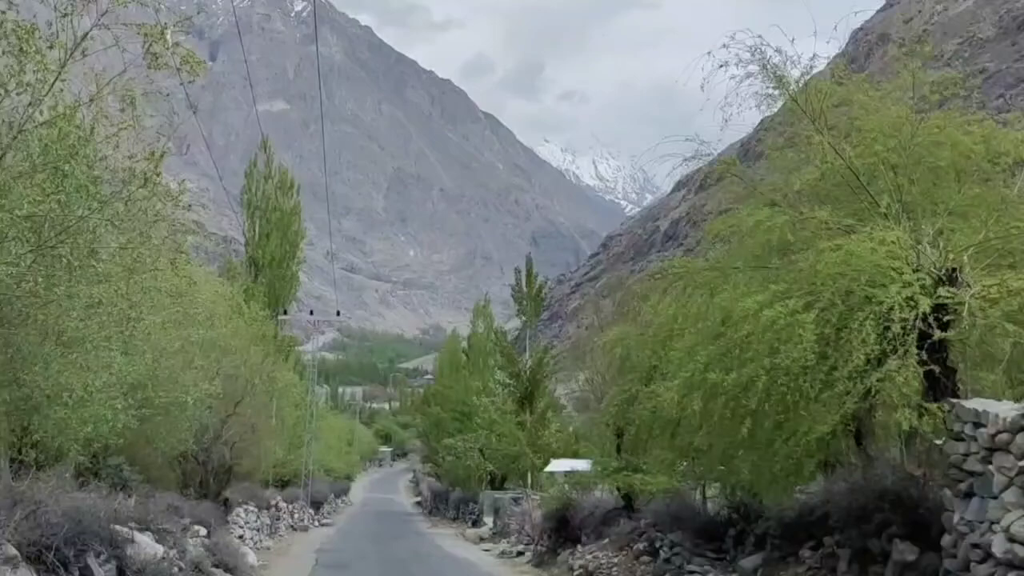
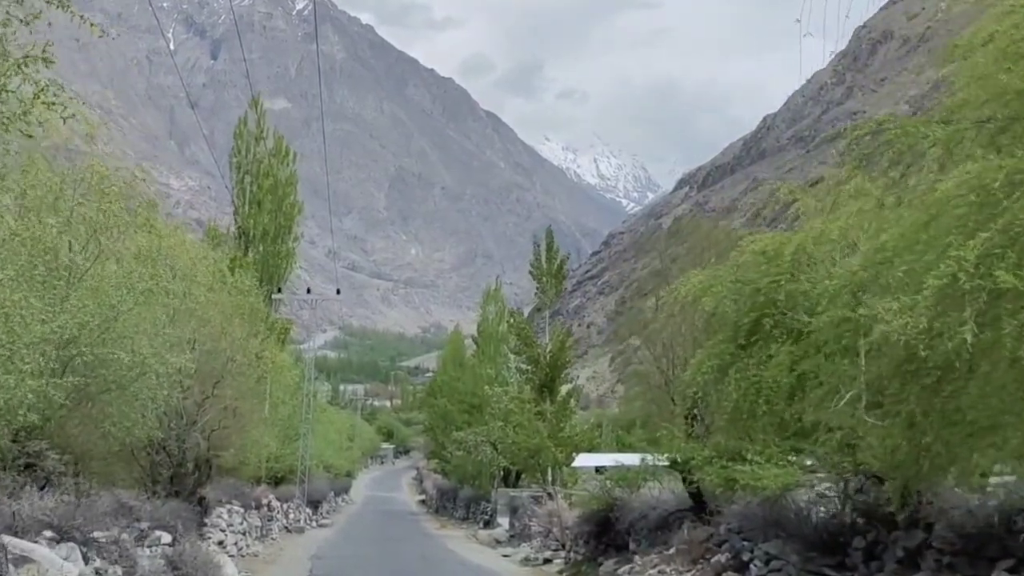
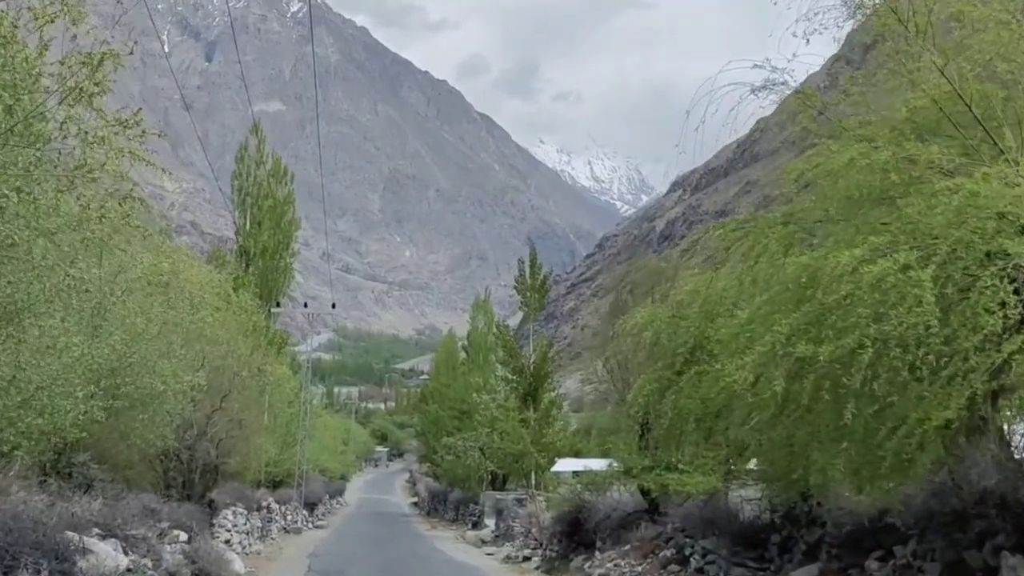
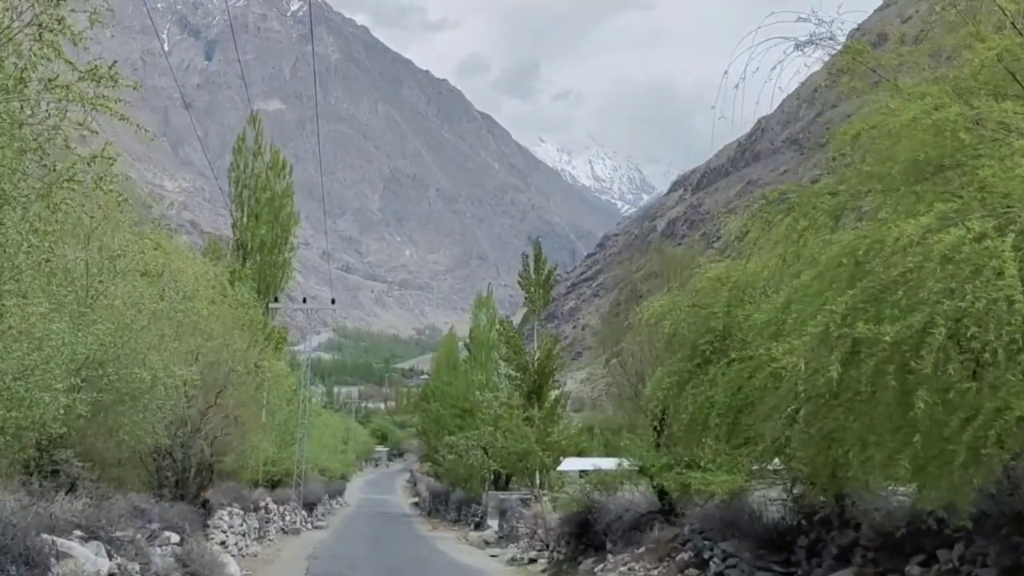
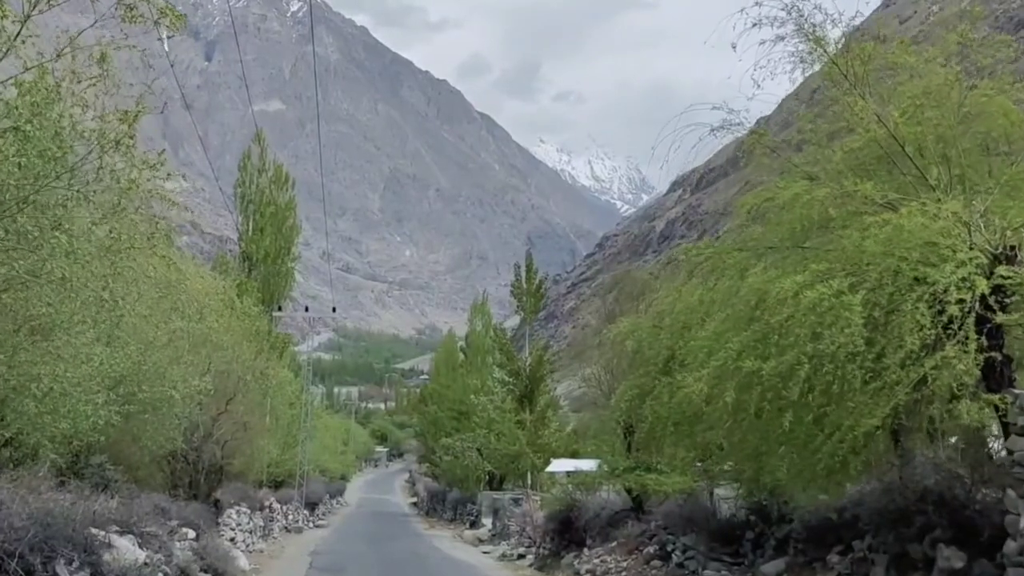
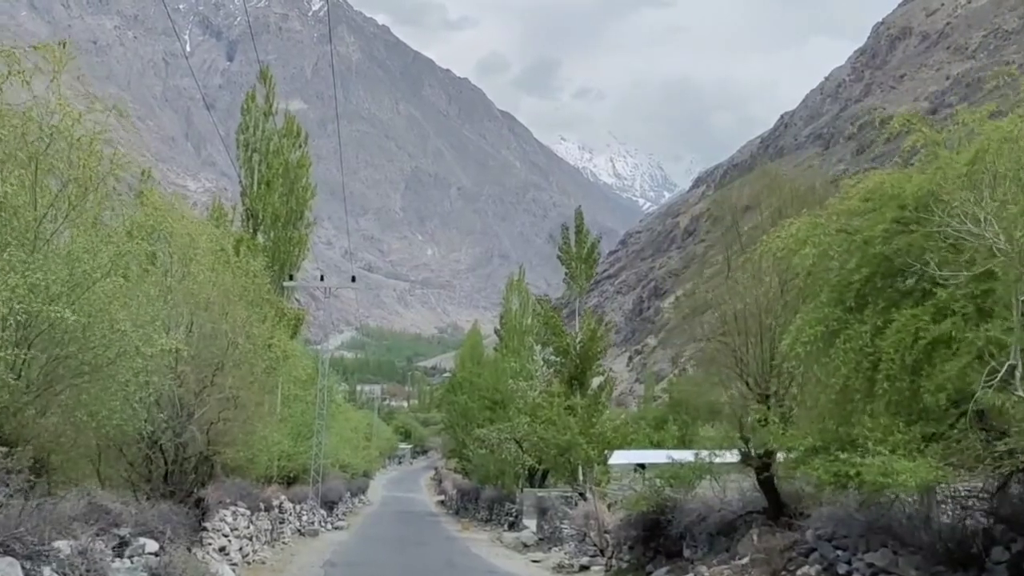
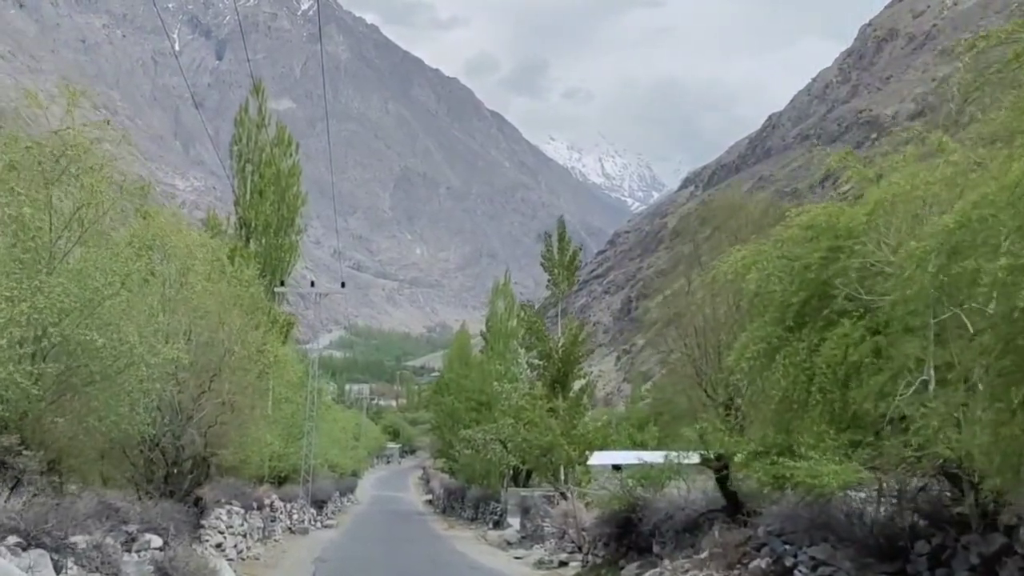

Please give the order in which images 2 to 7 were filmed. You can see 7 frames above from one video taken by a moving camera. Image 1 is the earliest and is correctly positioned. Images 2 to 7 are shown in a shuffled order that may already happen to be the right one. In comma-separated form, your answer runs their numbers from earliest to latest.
5, 3, 4, 2, 7, 6
